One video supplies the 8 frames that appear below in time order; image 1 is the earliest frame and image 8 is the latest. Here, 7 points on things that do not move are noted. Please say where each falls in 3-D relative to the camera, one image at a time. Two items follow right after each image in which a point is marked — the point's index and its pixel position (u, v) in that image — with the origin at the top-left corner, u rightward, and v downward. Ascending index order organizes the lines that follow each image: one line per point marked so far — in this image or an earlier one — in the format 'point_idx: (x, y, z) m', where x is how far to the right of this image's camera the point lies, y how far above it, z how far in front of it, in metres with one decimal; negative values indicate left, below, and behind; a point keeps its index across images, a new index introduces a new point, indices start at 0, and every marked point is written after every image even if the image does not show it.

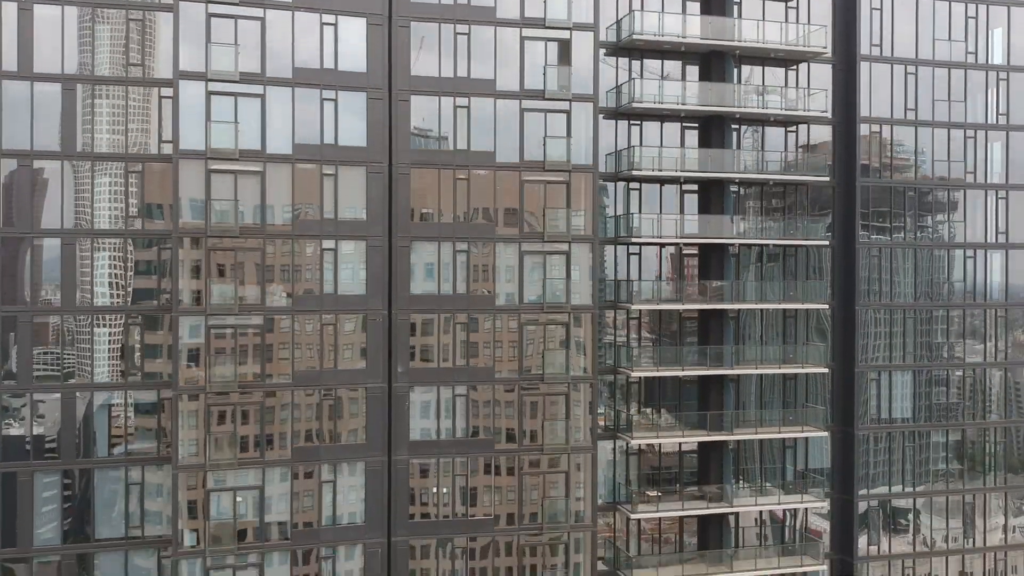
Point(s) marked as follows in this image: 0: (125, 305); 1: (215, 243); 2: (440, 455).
0: (-7.2, -0.2, +19.4) m
1: (-5.3, +0.8, +18.5) m
2: (-1.4, -3.2, +19.5) m
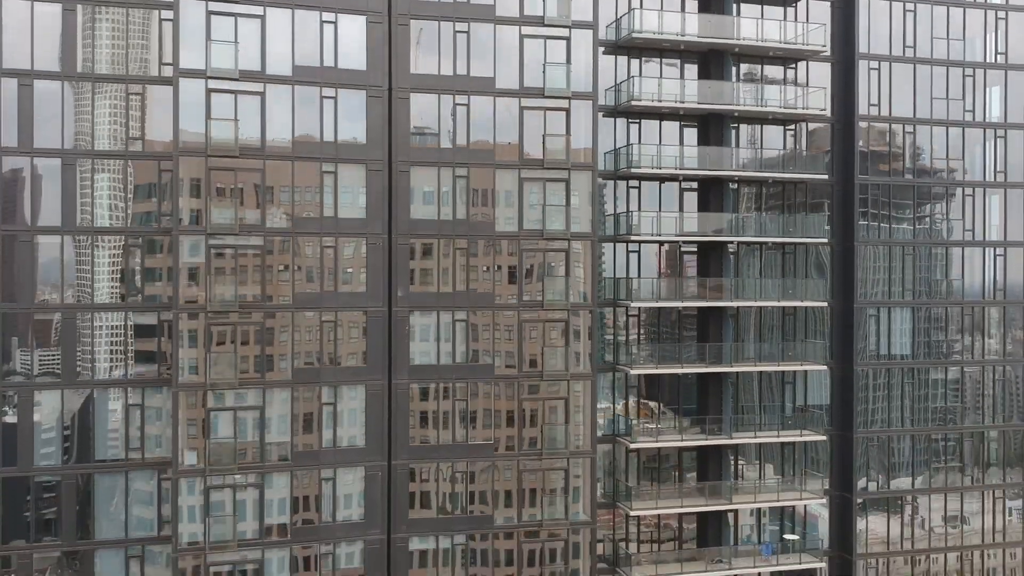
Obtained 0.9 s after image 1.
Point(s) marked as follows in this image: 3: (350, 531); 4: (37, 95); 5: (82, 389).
0: (-7.2, +1.2, +19.4) m
1: (-5.3, +2.2, +18.6) m
2: (-1.4, -1.8, +19.5) m
3: (-2.9, -4.5, +19.1) m
4: (-8.7, +3.5, +18.9) m
5: (-7.9, -1.9, +19.2) m
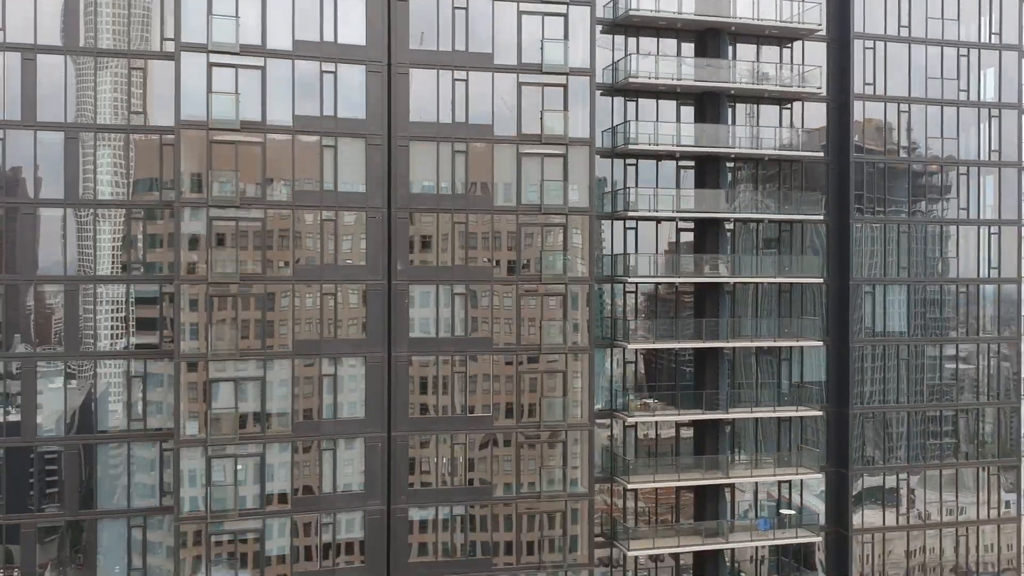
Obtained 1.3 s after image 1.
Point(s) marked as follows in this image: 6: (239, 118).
0: (-7.3, +0.3, +19.6) m
1: (-5.3, +1.4, +18.8) m
2: (-1.4, -2.6, +19.8) m
3: (-3.0, -5.3, +19.4) m
4: (-8.7, +2.6, +19.1) m
5: (-7.9, -2.7, +19.4) m
6: (-4.9, +3.1, +18.8) m
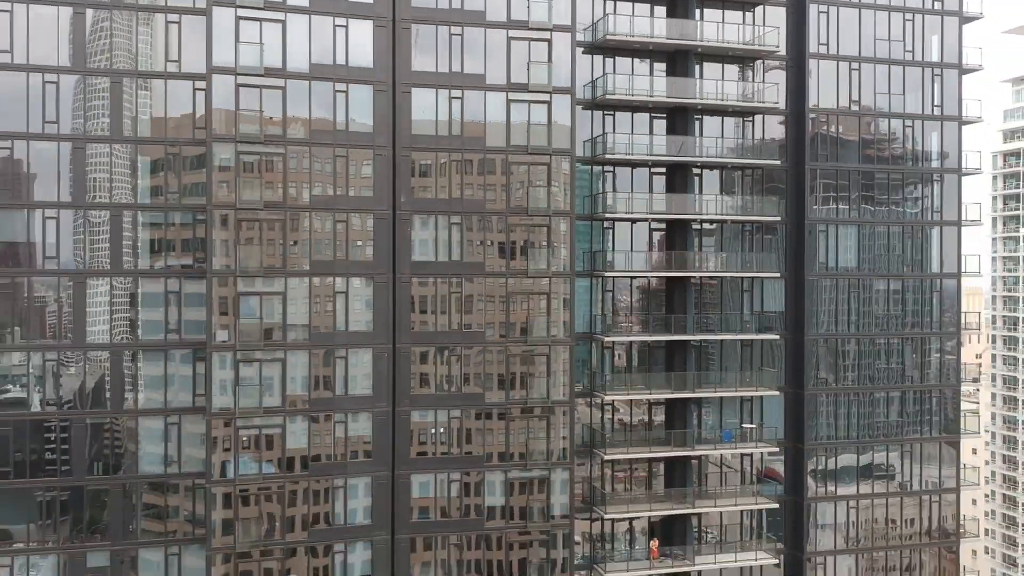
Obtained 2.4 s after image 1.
0: (-7.5, +1.8, +22.3) m
1: (-5.5, +2.9, +21.4) m
2: (-1.7, -1.1, +22.4) m
3: (-3.2, -3.8, +22.0) m
4: (-8.9, +4.1, +21.8) m
5: (-8.2, -1.2, +22.0) m
6: (-5.2, +4.6, +21.5) m
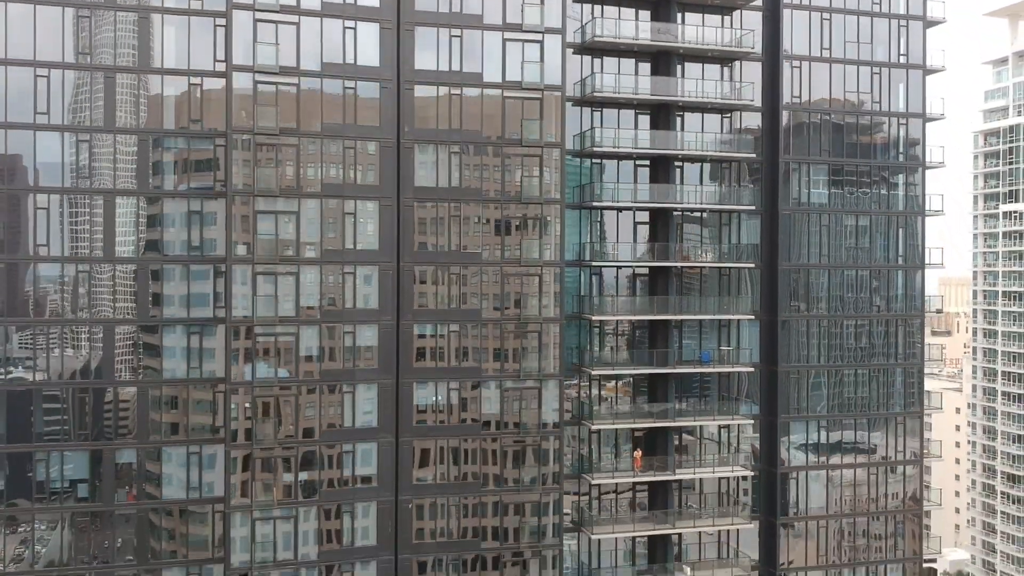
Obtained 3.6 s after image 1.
0: (-7.6, +3.6, +24.1) m
1: (-5.6, +4.7, +23.2) m
2: (-1.8, +0.7, +24.3) m
3: (-3.3, -2.0, +23.9) m
4: (-9.0, +5.9, +23.6) m
5: (-8.3, +0.6, +23.9) m
6: (-5.3, +6.4, +23.3) m
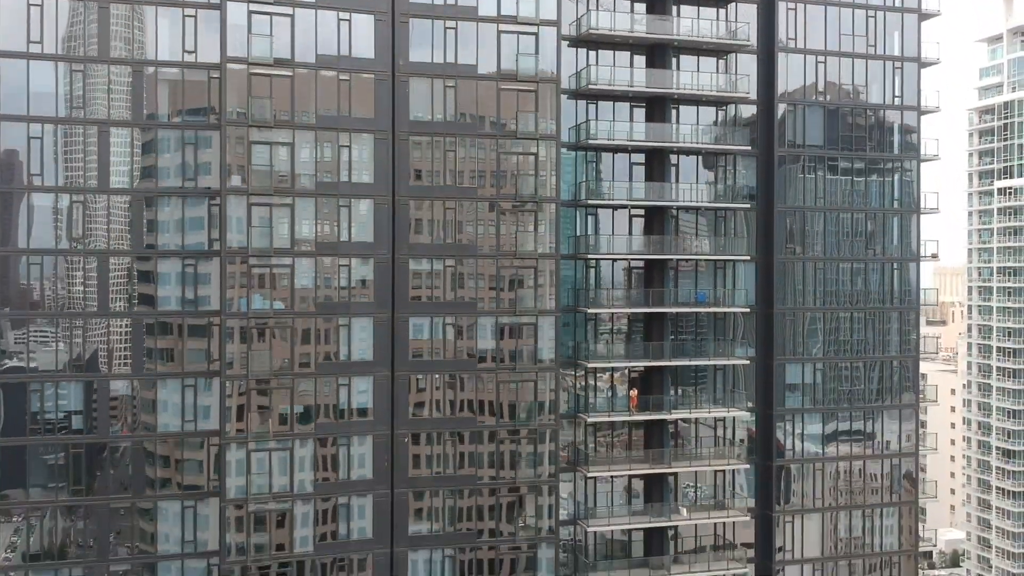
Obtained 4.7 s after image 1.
0: (-7.7, +5.1, +24.0) m
1: (-5.7, +6.2, +23.2) m
2: (-1.9, +2.2, +24.2) m
3: (-3.4, -0.5, +23.8) m
4: (-9.1, +7.4, +23.5) m
5: (-8.4, +2.1, +23.8) m
6: (-5.4, +7.9, +23.2) m
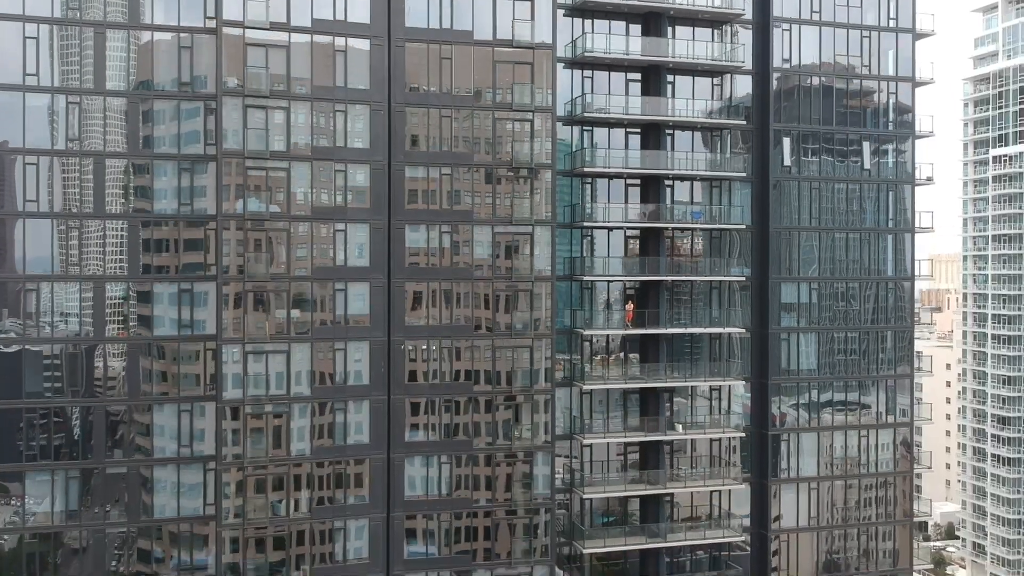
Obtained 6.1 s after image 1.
0: (-7.8, +7.2, +24.0) m
1: (-5.8, +8.3, +23.2) m
2: (-2.0, +4.3, +24.3) m
3: (-3.5, +1.6, +23.8) m
4: (-9.2, +9.6, +23.5) m
5: (-8.5, +4.2, +23.8) m
6: (-5.5, +10.0, +23.2) m
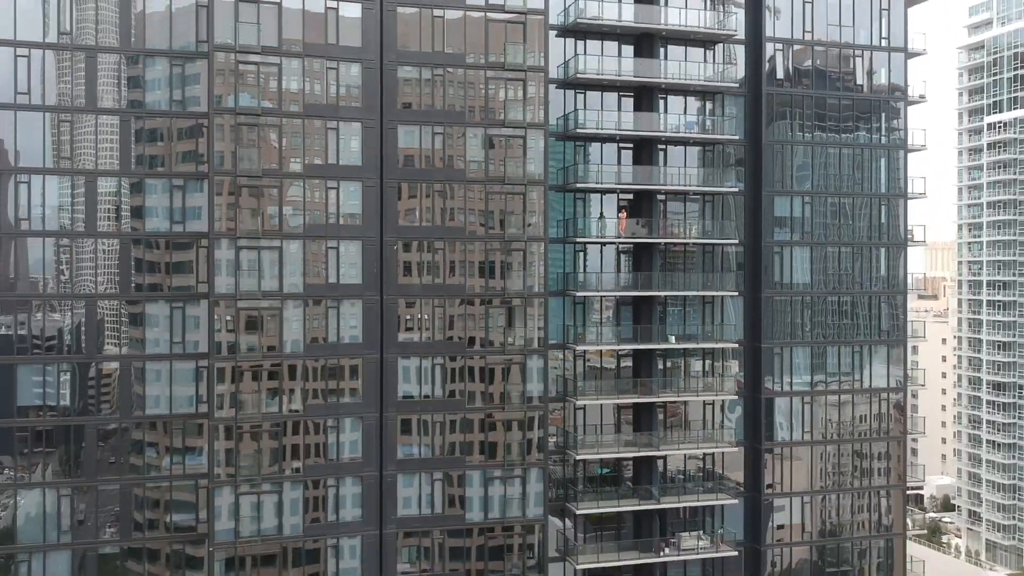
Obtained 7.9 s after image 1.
0: (-8.0, +9.5, +24.0) m
1: (-6.0, +10.6, +23.2) m
2: (-2.1, +6.6, +24.3) m
3: (-3.7, +3.9, +23.8) m
4: (-9.4, +11.9, +23.5) m
5: (-8.6, +6.5, +23.8) m
6: (-5.6, +12.3, +23.2) m
